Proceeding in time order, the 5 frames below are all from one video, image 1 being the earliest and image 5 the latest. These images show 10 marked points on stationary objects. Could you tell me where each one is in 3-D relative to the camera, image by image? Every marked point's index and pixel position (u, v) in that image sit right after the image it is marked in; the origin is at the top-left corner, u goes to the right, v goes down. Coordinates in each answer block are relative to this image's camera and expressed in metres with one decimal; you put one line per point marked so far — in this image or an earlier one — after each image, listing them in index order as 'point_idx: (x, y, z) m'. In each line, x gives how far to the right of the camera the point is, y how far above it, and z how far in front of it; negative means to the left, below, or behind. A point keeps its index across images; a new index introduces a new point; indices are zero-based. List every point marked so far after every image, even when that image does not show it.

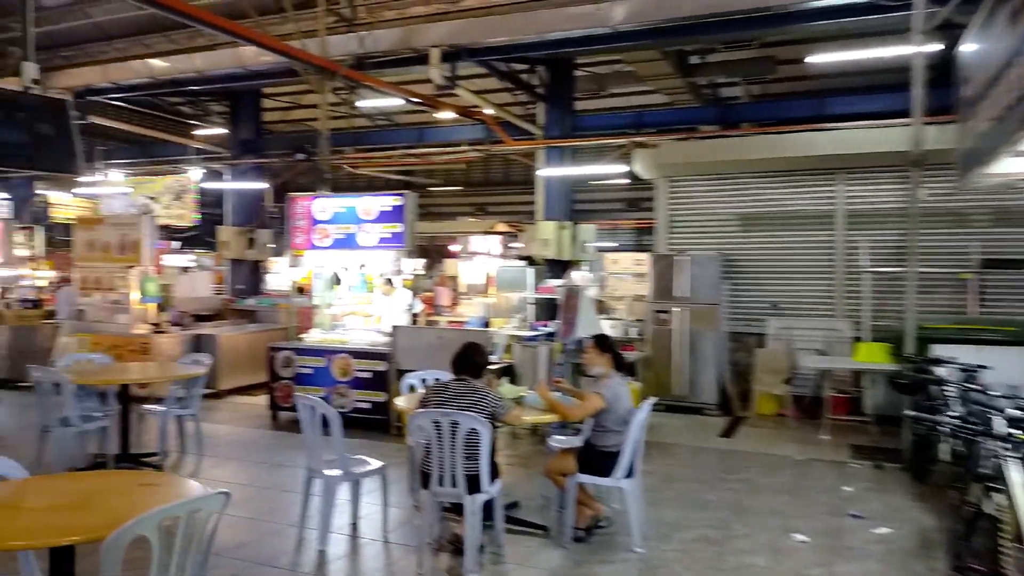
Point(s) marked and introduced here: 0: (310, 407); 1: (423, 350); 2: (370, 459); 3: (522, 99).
0: (-1.0, -0.6, +3.9) m
1: (-0.8, -0.5, +6.6) m
2: (-0.7, -0.9, +4.1) m
3: (+0.2, +2.8, +11.4) m
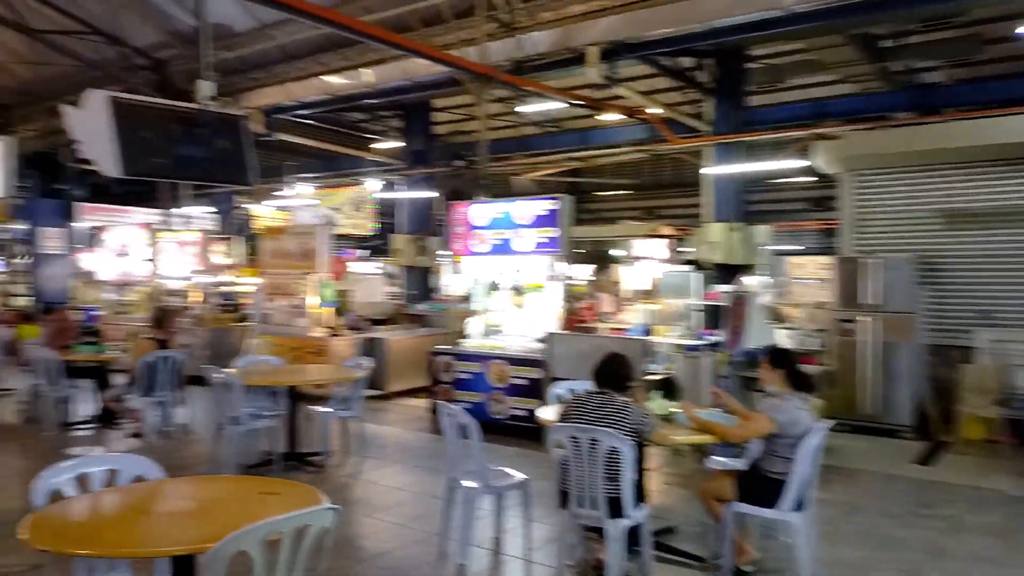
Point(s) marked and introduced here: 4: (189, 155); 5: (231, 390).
0: (-0.3, -0.6, +3.8) m
1: (+0.5, -0.6, +6.4) m
2: (0.0, -0.9, +3.9) m
3: (+2.5, +2.7, +10.8) m
4: (-2.2, +0.9, +5.3) m
5: (-2.0, -0.7, +5.4) m
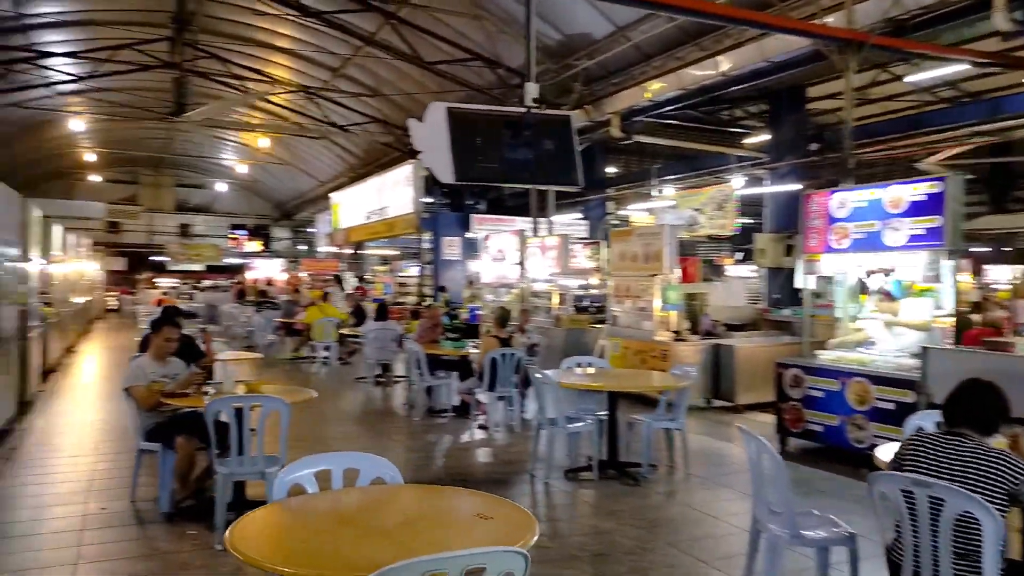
0: (+1.0, -0.6, +3.2) m
1: (+3.0, -0.6, +5.0) m
2: (+1.3, -0.9, +3.1) m
3: (+6.8, +2.6, +8.0) m
4: (0.0, +0.9, +5.4) m
5: (+0.3, -0.7, +5.3) m
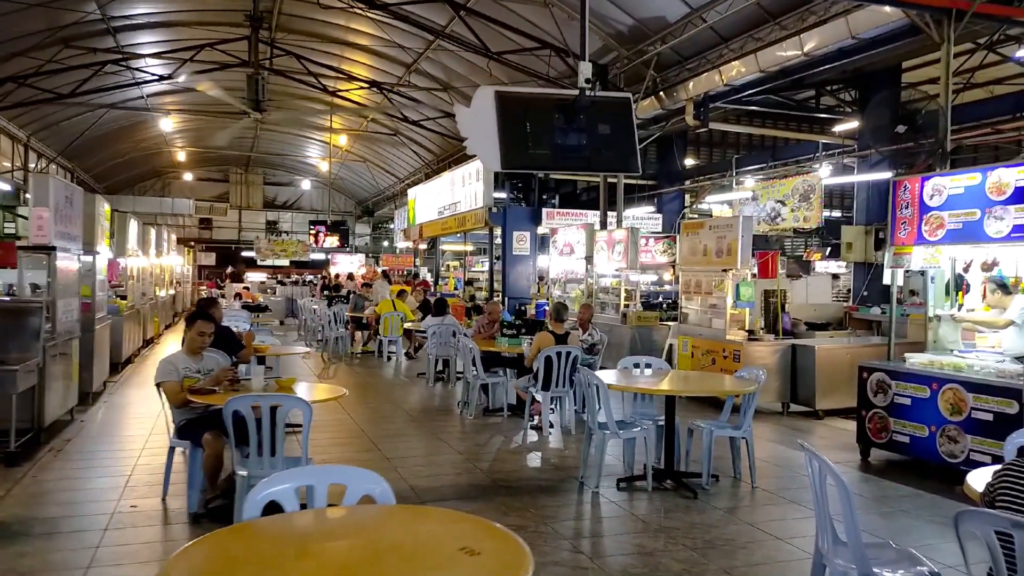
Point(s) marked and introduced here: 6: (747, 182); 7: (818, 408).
0: (+1.1, -0.6, +2.8) m
1: (+3.2, -0.6, +4.4) m
2: (+1.4, -0.9, +2.6) m
3: (+7.4, +2.6, +6.9) m
4: (+0.4, +0.9, +5.0) m
5: (+0.6, -0.7, +4.9) m
6: (+4.0, +1.8, +13.1) m
7: (+3.0, -1.2, +7.5) m
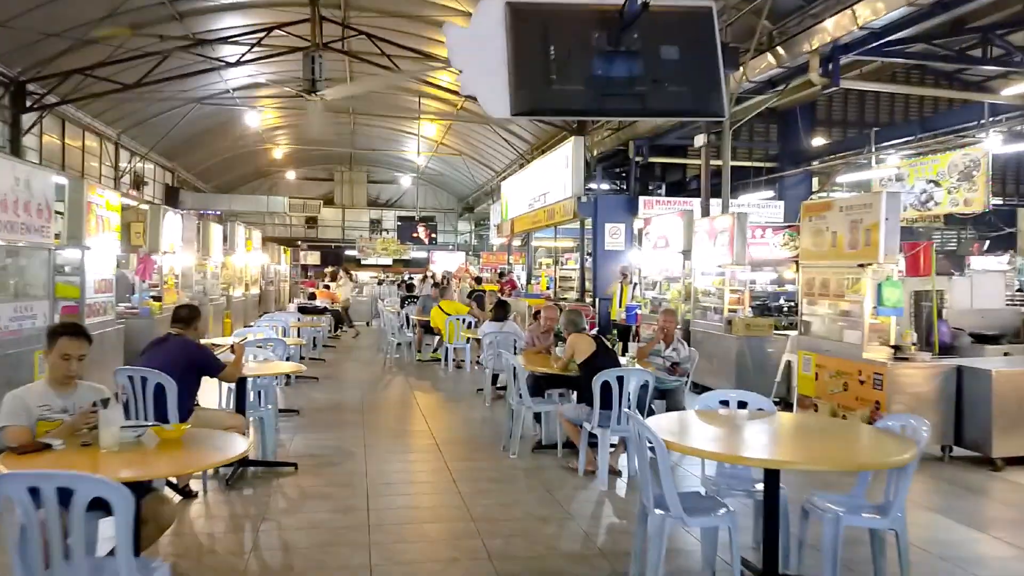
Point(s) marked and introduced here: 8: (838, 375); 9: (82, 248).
0: (+0.8, -0.6, +1.0) m
1: (+3.2, -0.6, +2.3) m
2: (+1.1, -0.9, +0.9) m
3: (+7.7, +2.6, +4.2) m
4: (+0.4, +0.9, +3.4) m
5: (+0.7, -0.7, +3.3) m
6: (+5.2, +1.8, +10.8) m
7: (+3.4, -1.2, +5.4) m
8: (+2.5, -0.7, +6.0) m
9: (-3.3, +0.3, +6.0) m
